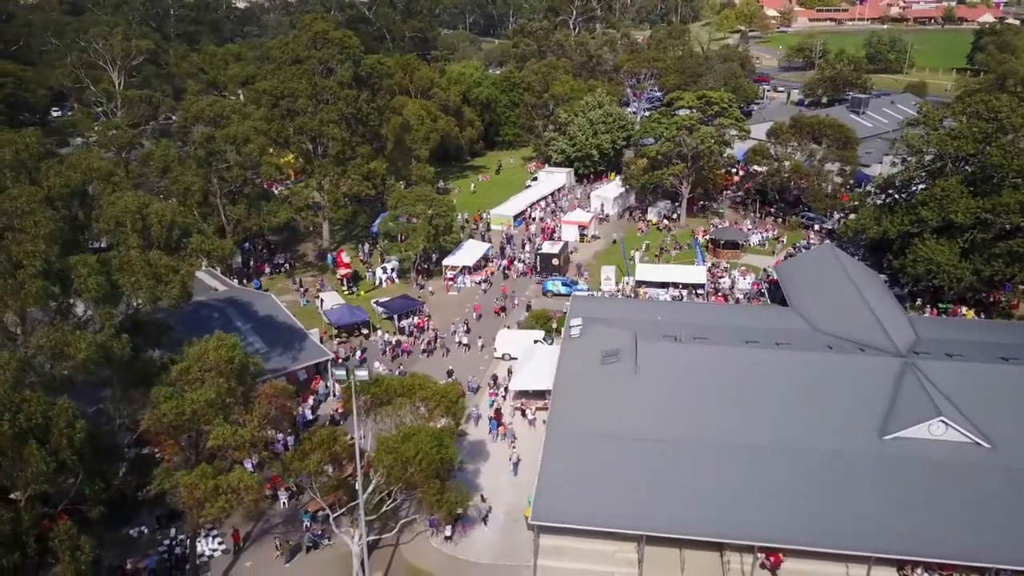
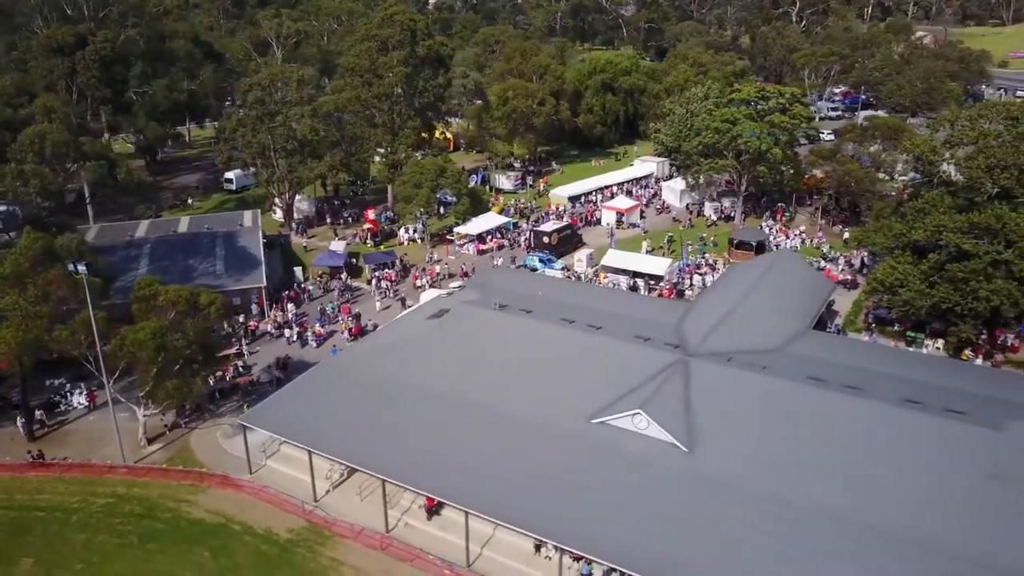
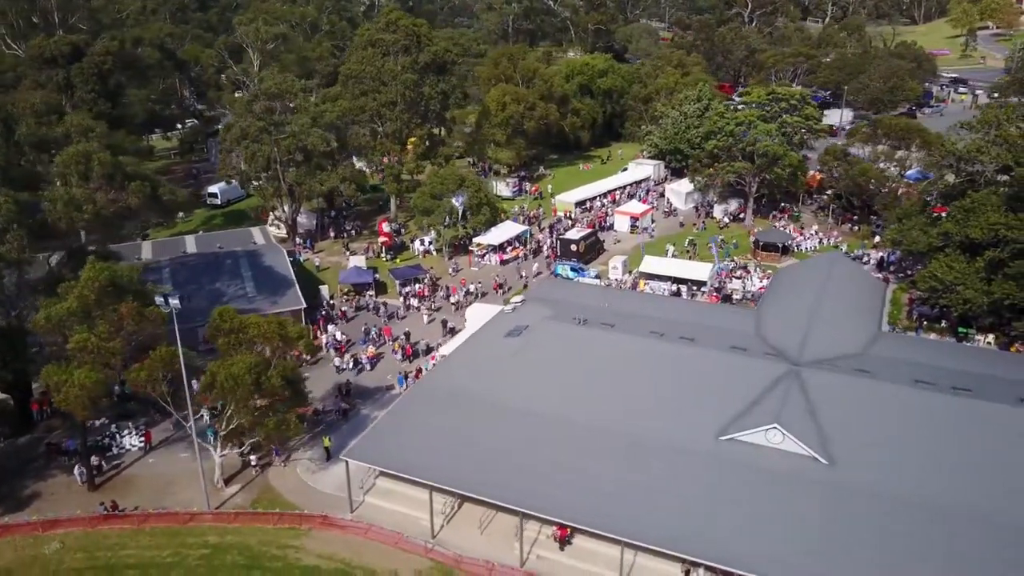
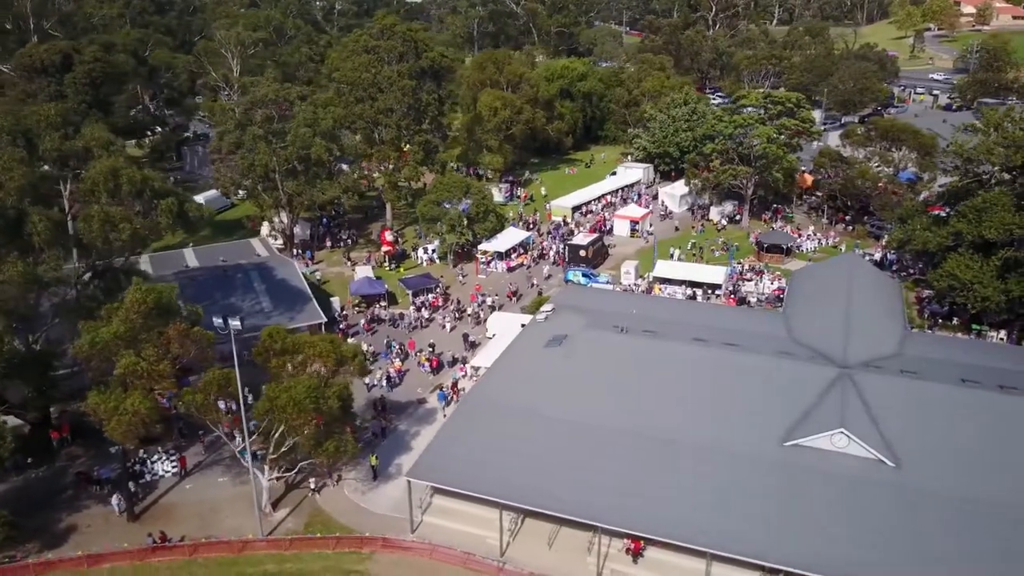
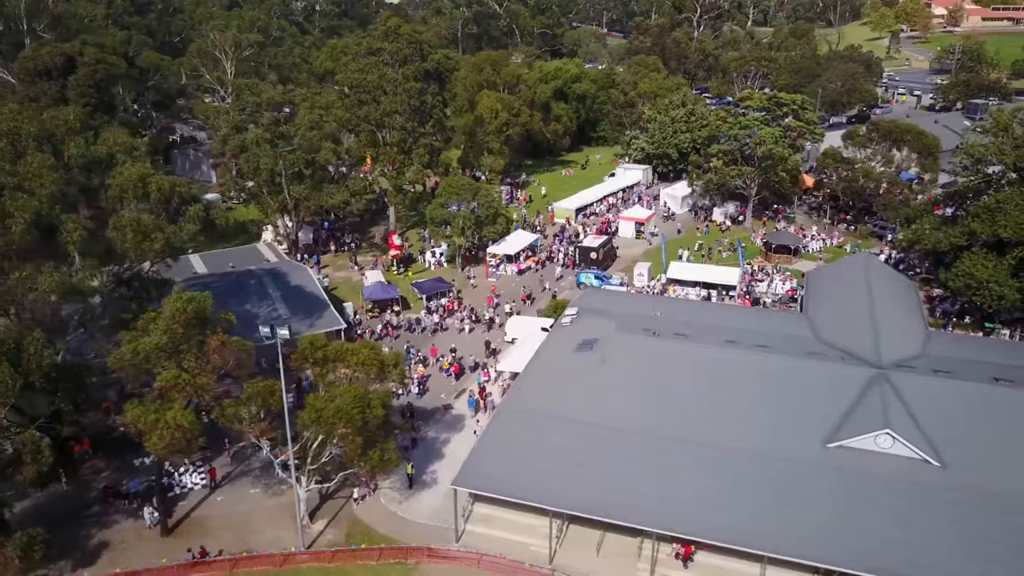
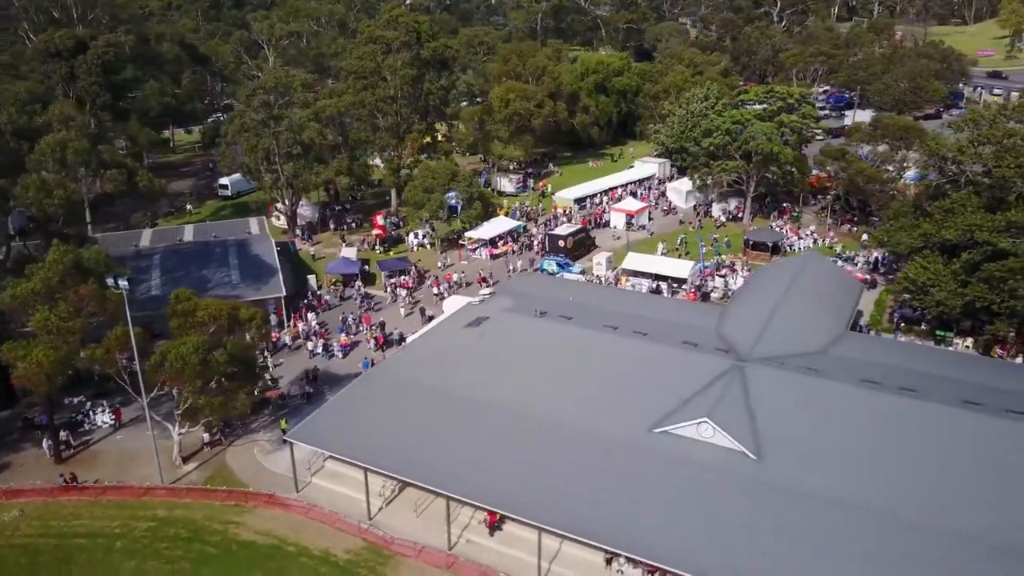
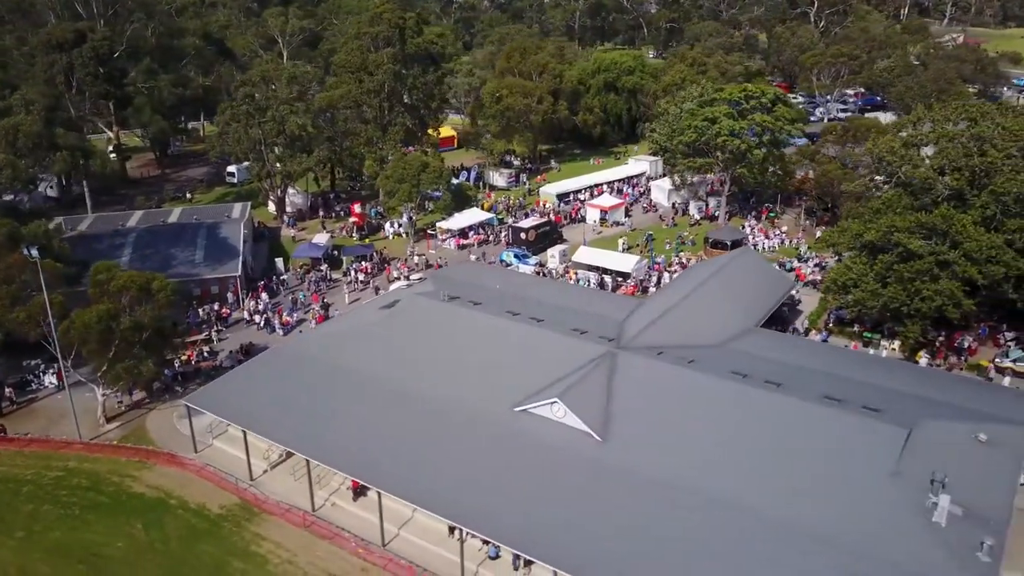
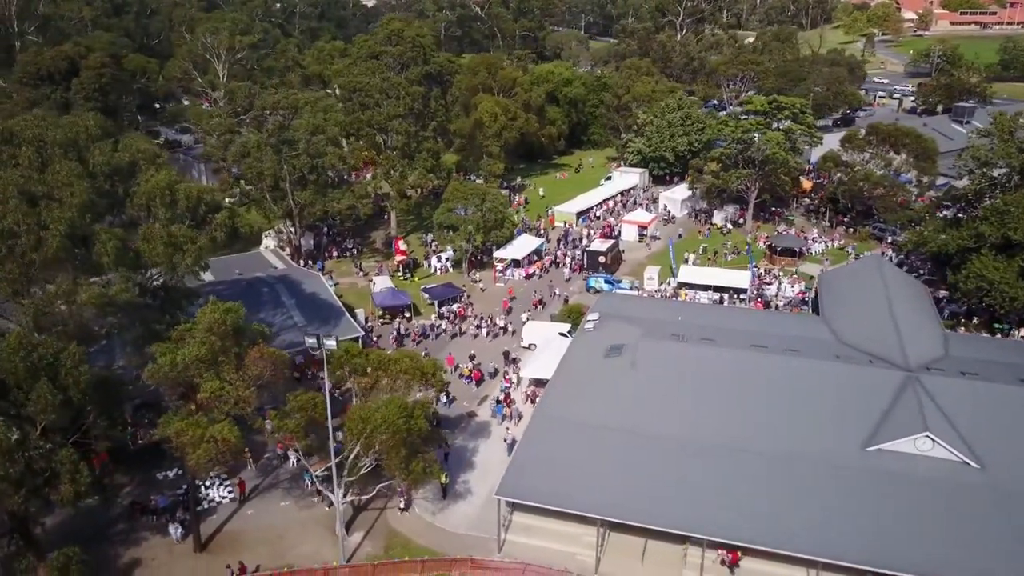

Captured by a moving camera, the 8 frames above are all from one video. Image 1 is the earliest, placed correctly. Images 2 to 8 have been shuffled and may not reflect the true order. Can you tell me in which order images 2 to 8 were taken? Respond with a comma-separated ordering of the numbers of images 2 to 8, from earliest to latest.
8, 5, 4, 3, 6, 2, 7
